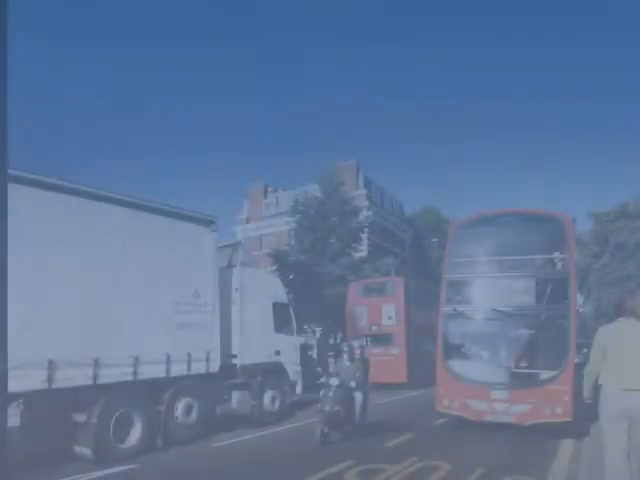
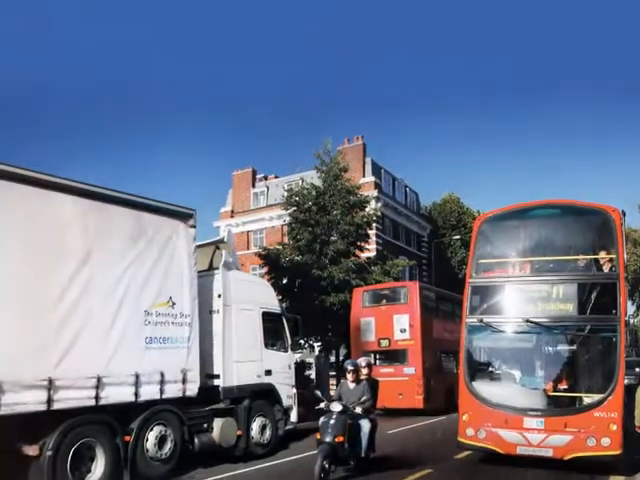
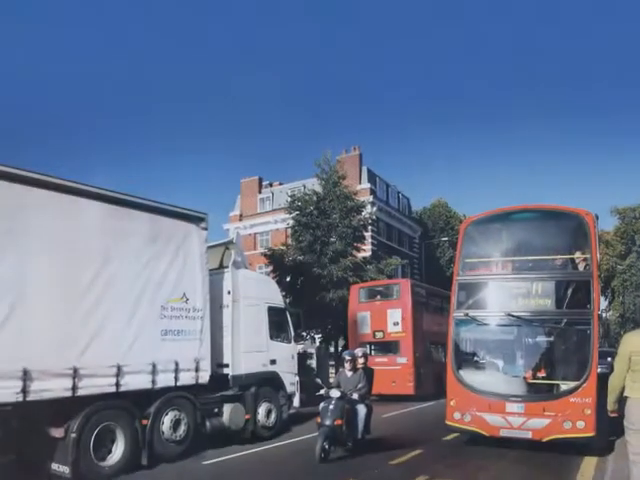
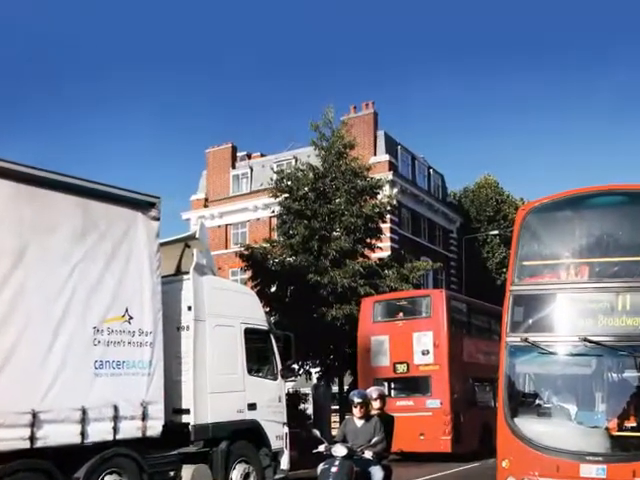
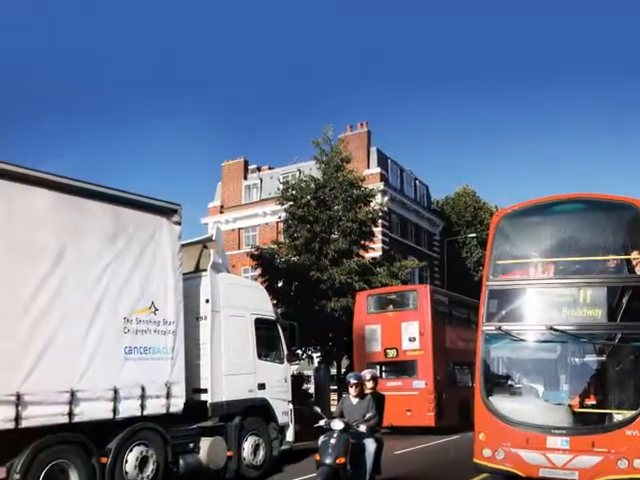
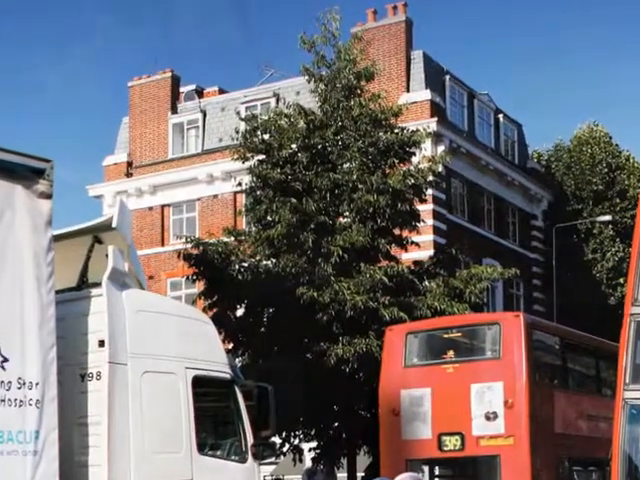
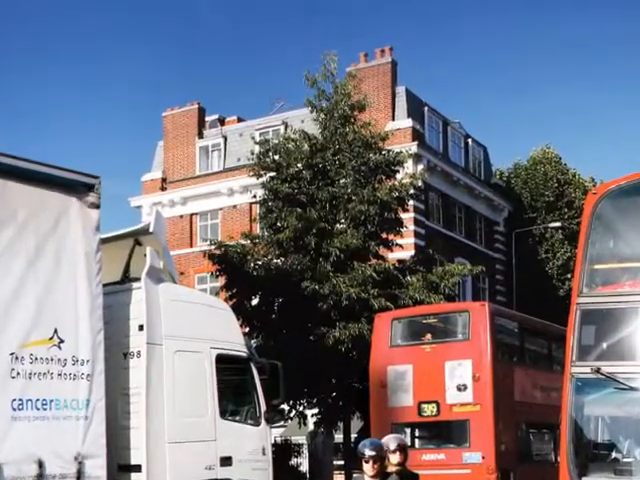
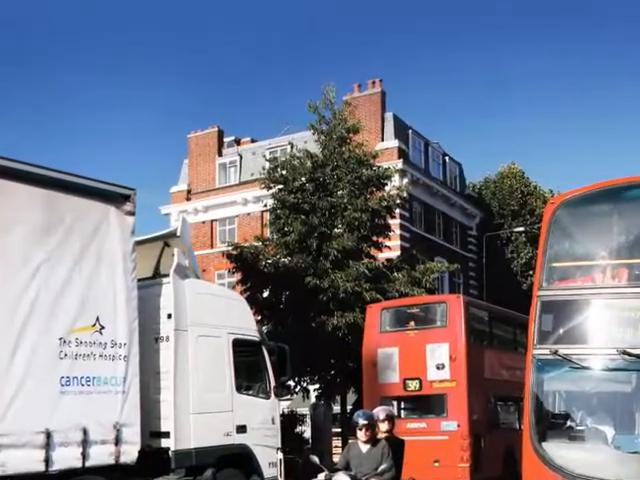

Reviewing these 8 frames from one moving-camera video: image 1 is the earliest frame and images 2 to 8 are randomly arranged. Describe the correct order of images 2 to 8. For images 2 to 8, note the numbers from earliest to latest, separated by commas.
3, 2, 5, 4, 8, 7, 6
